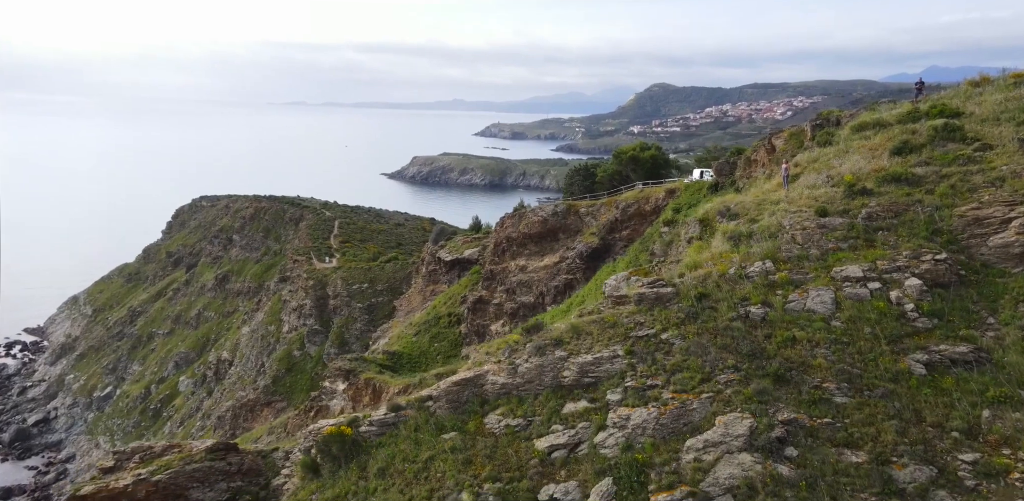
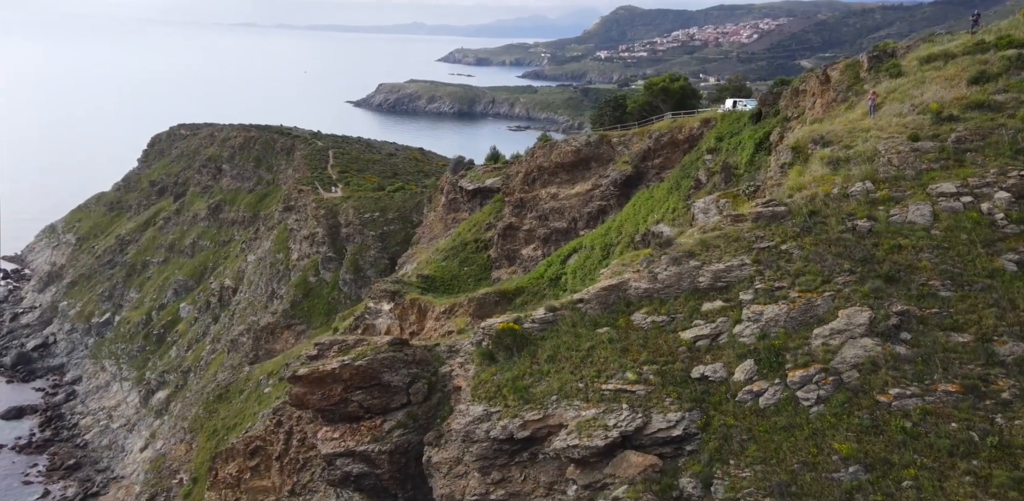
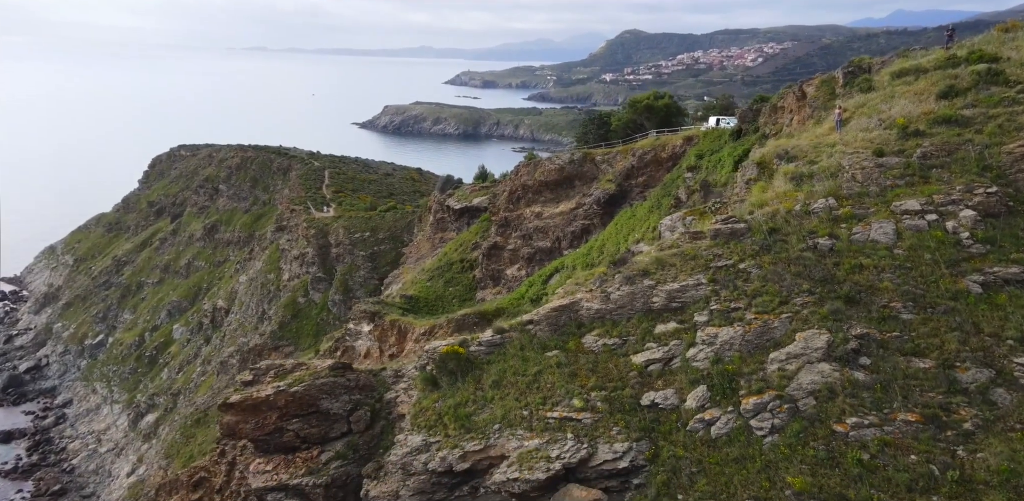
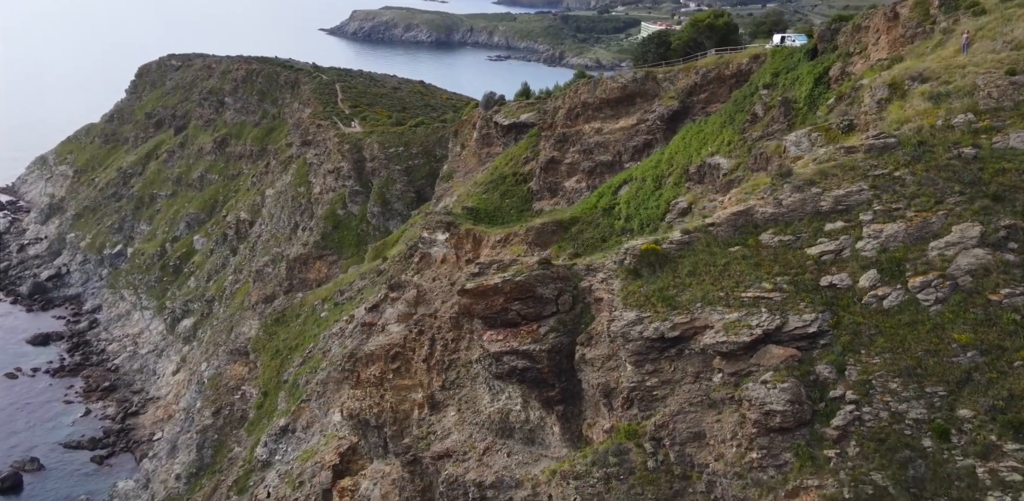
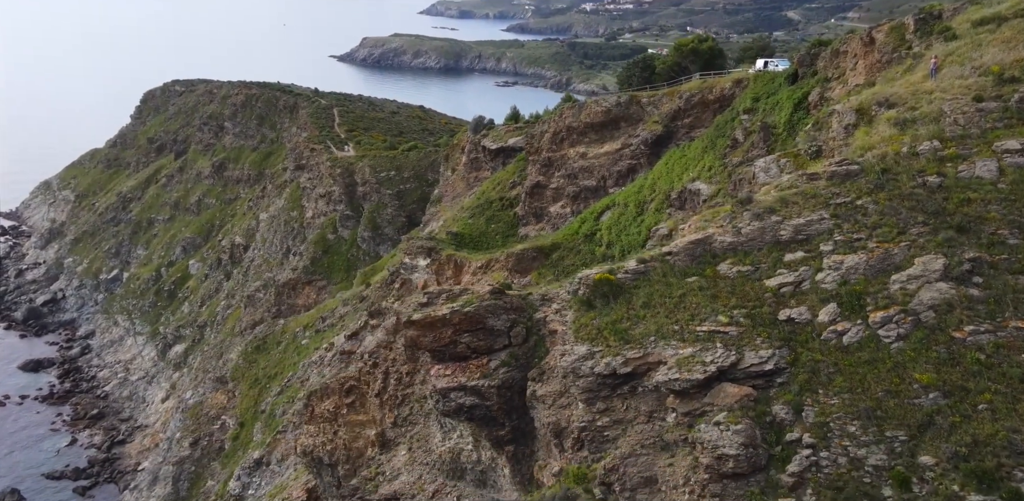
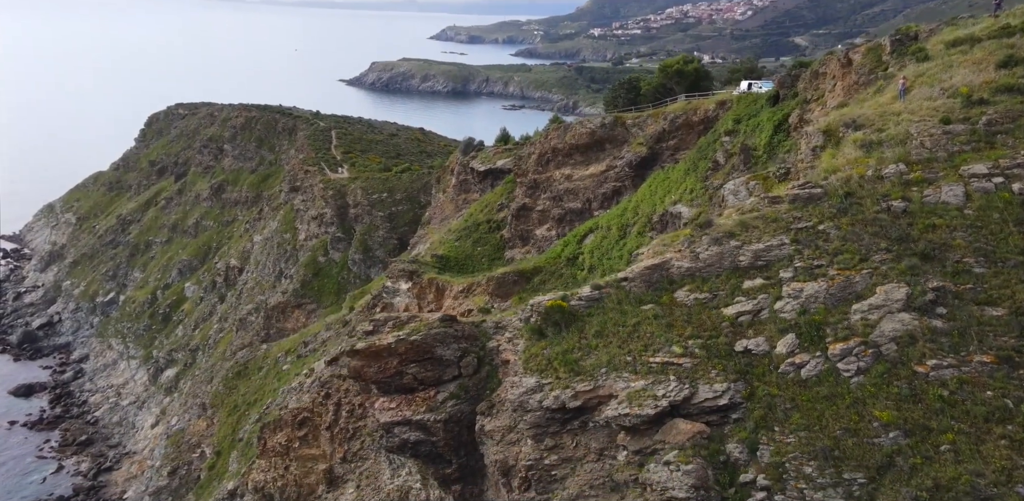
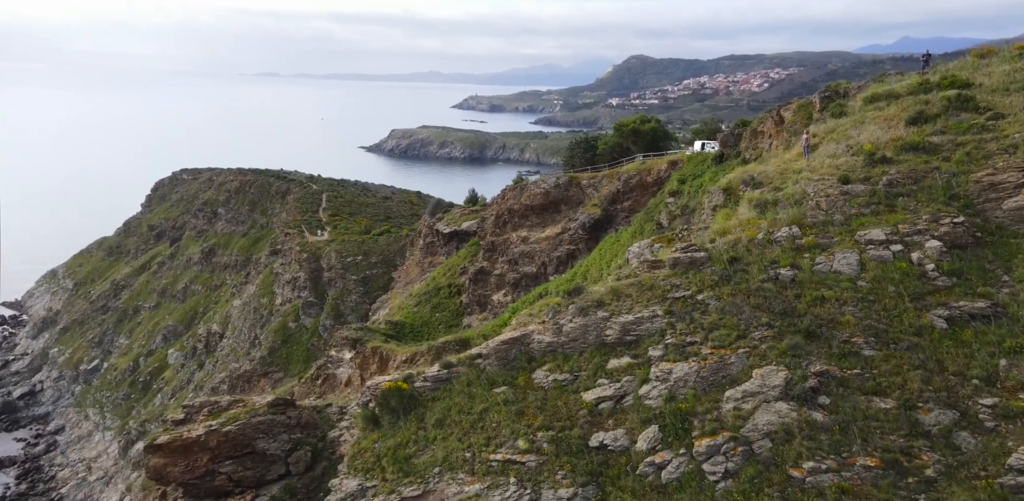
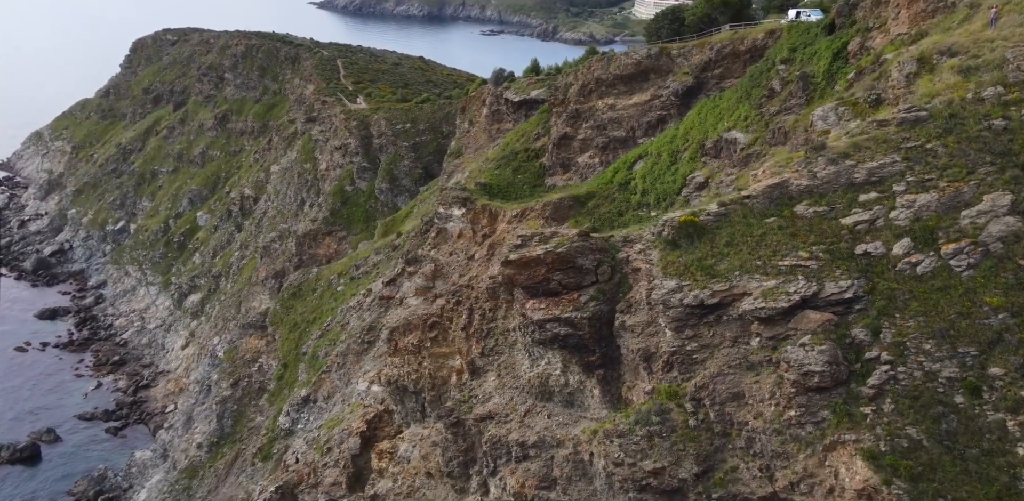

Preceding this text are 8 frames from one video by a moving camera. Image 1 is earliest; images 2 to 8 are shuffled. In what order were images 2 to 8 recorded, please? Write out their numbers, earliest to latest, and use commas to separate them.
7, 3, 2, 6, 5, 4, 8
